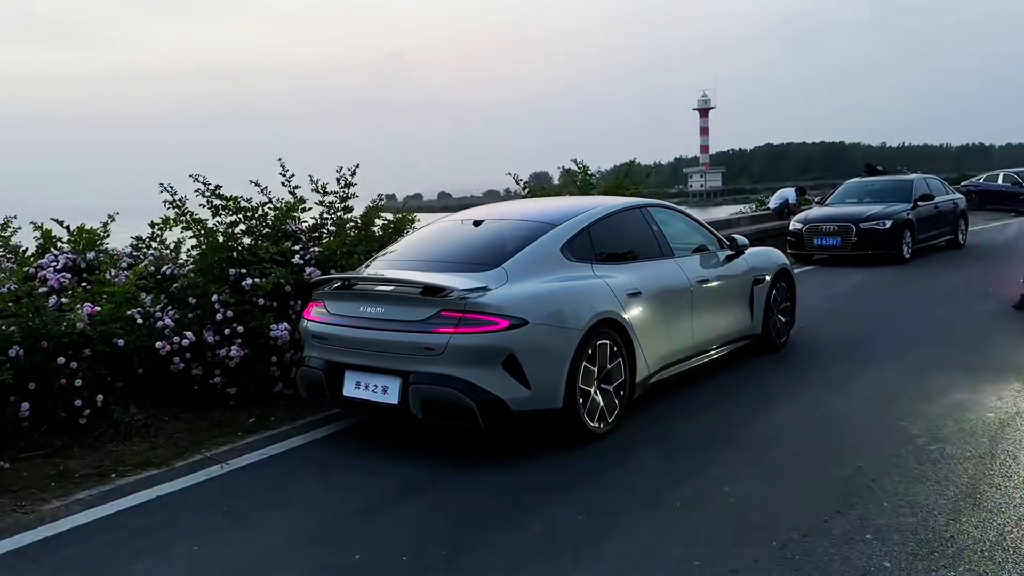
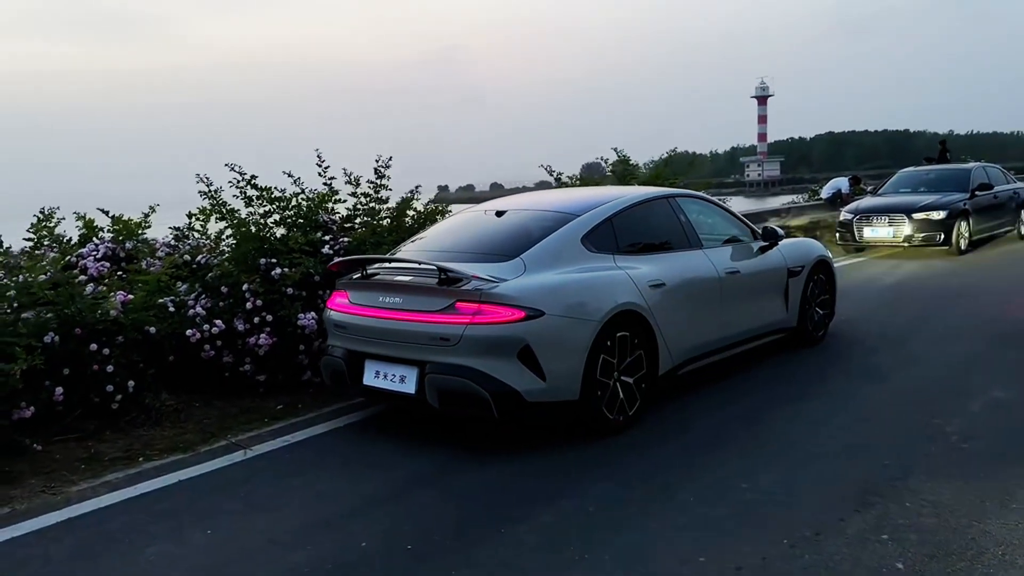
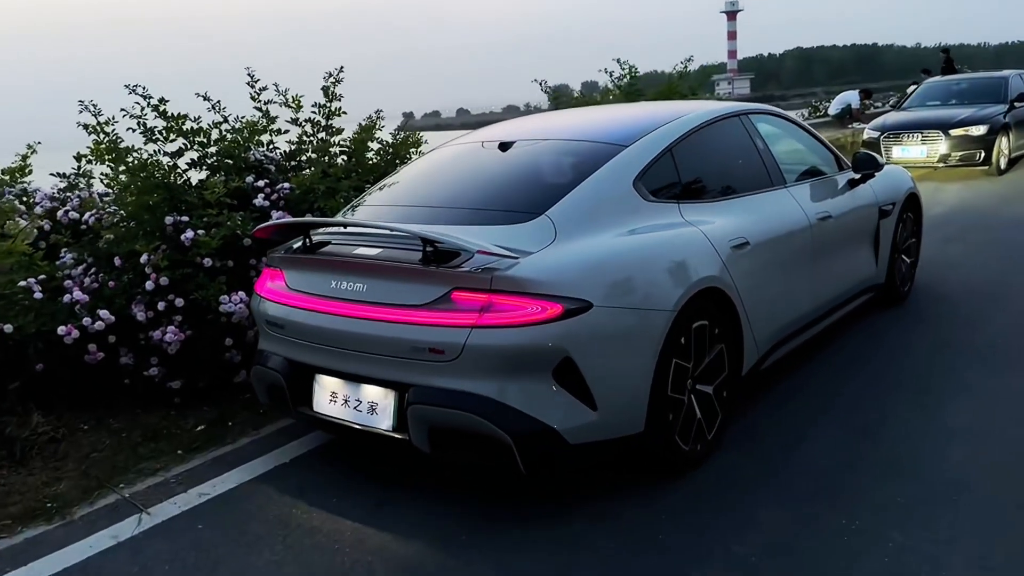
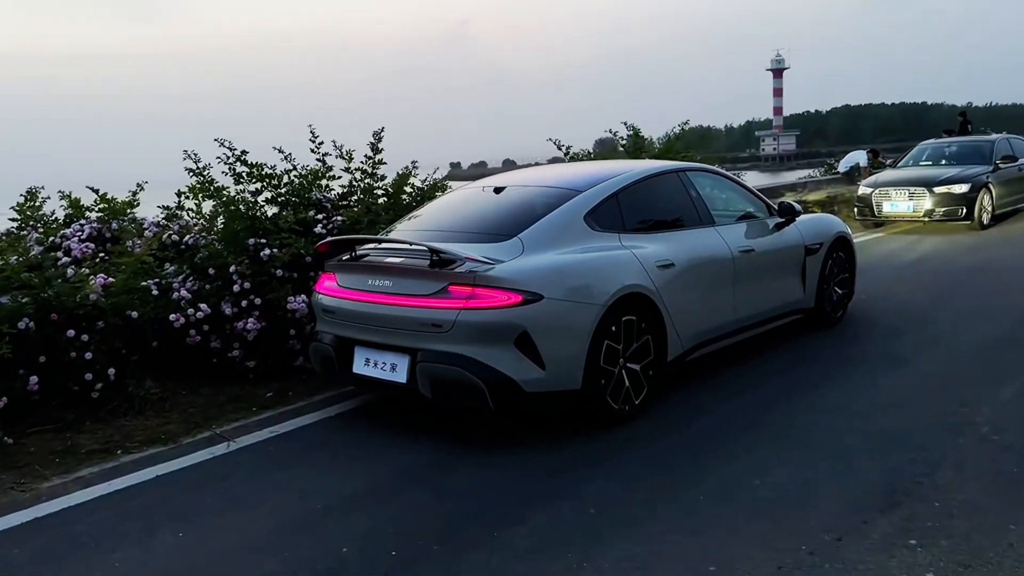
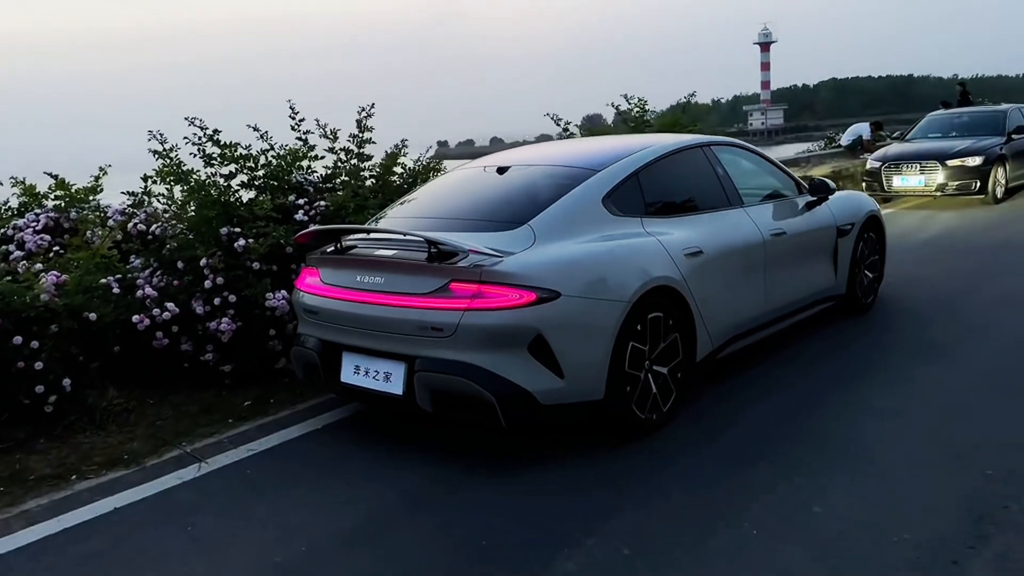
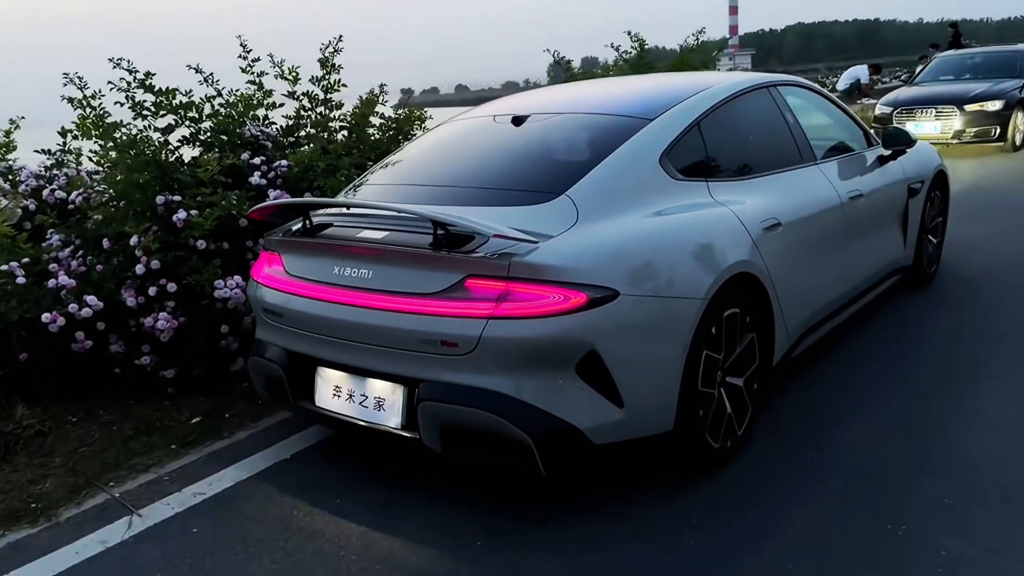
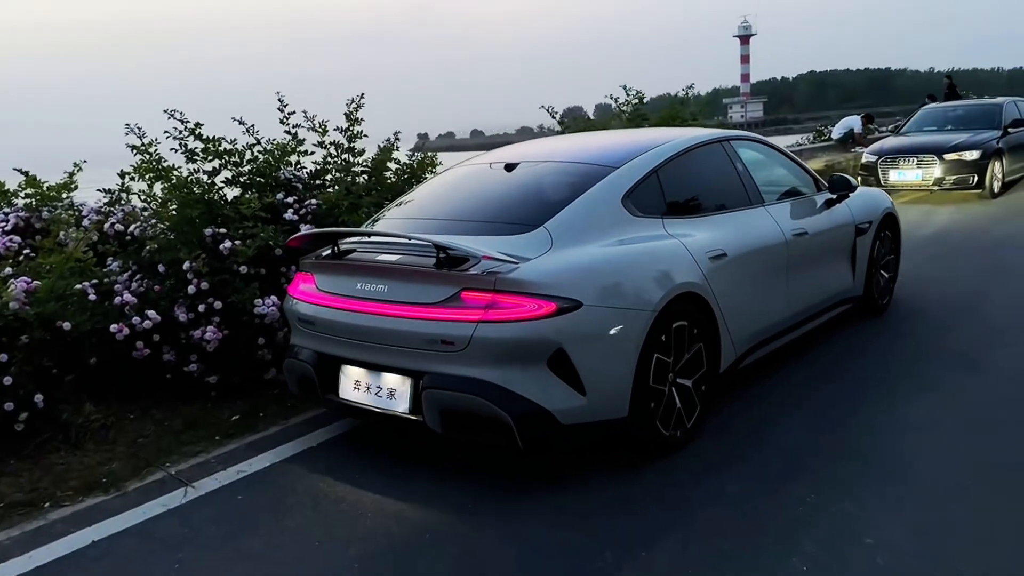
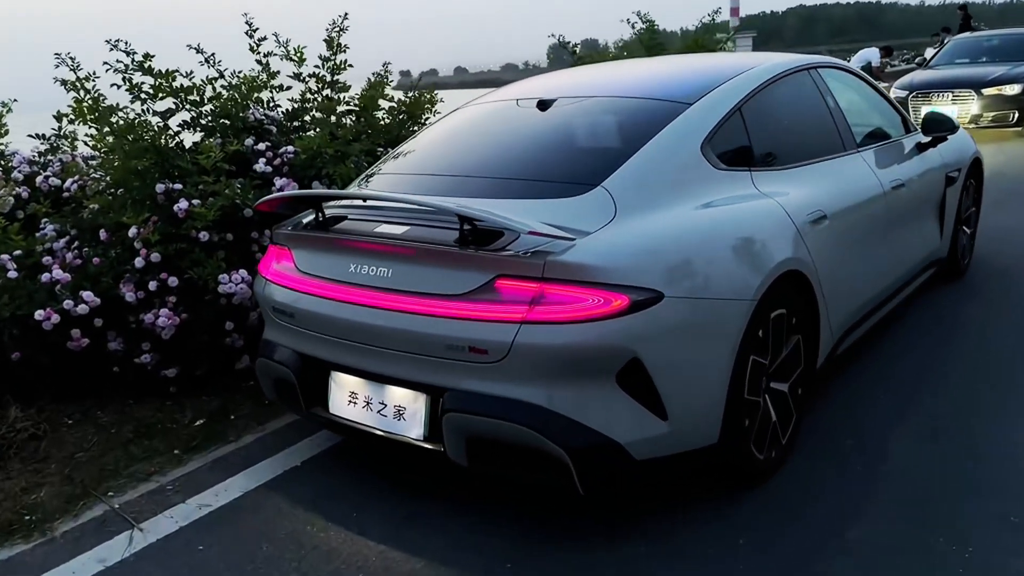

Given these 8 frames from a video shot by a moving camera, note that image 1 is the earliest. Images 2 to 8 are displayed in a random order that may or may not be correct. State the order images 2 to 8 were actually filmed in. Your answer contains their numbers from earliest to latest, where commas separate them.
2, 4, 5, 7, 3, 6, 8
